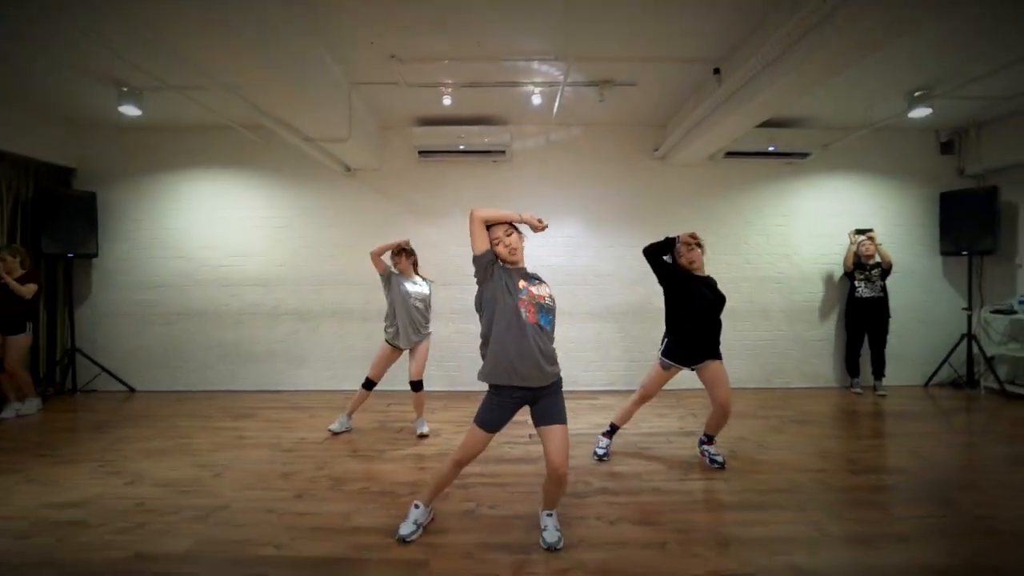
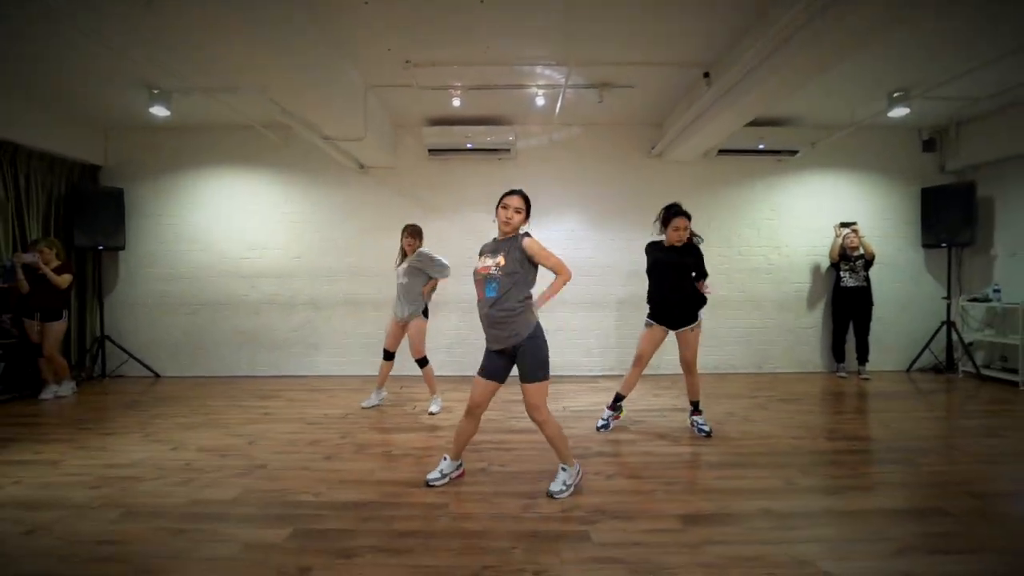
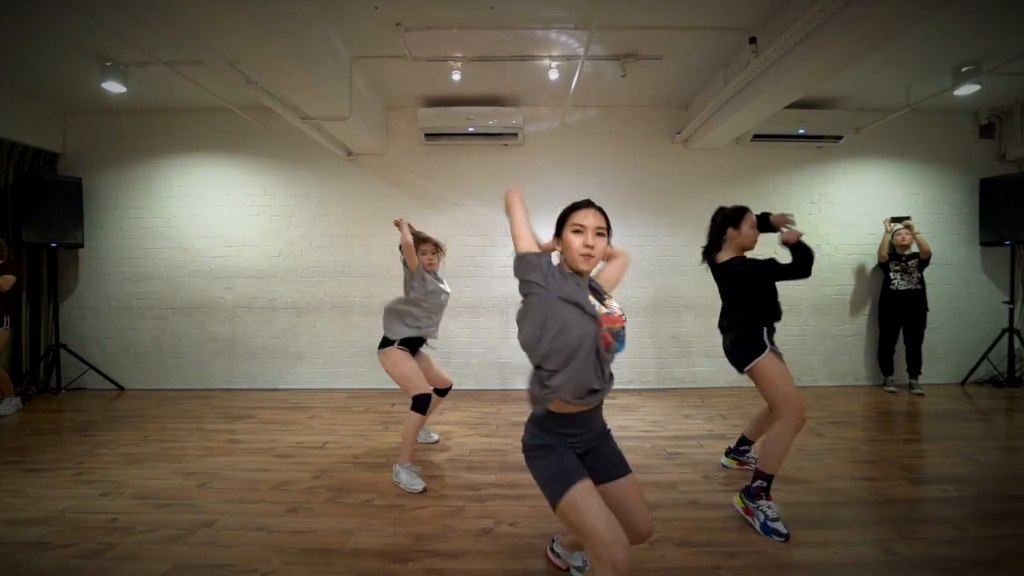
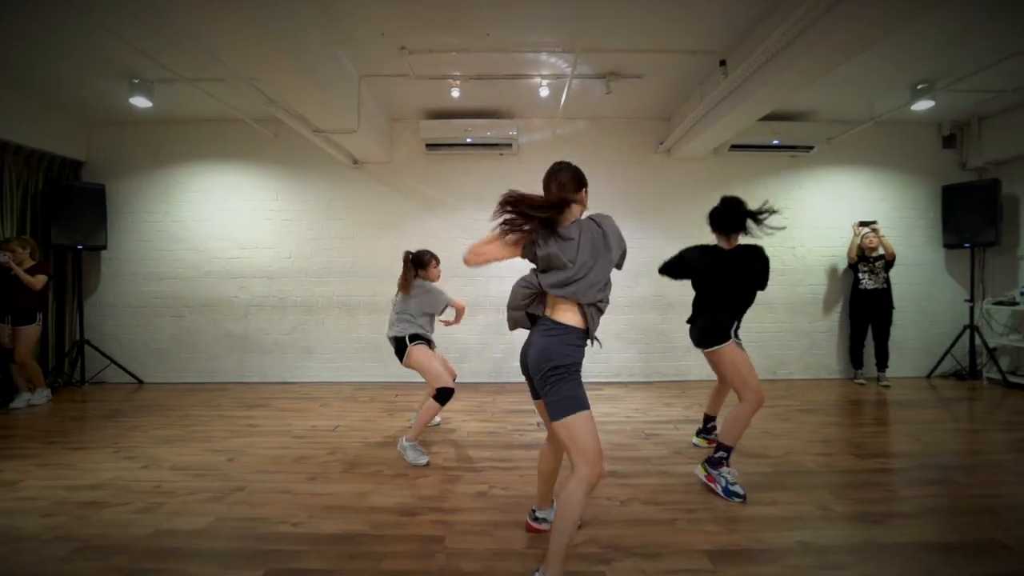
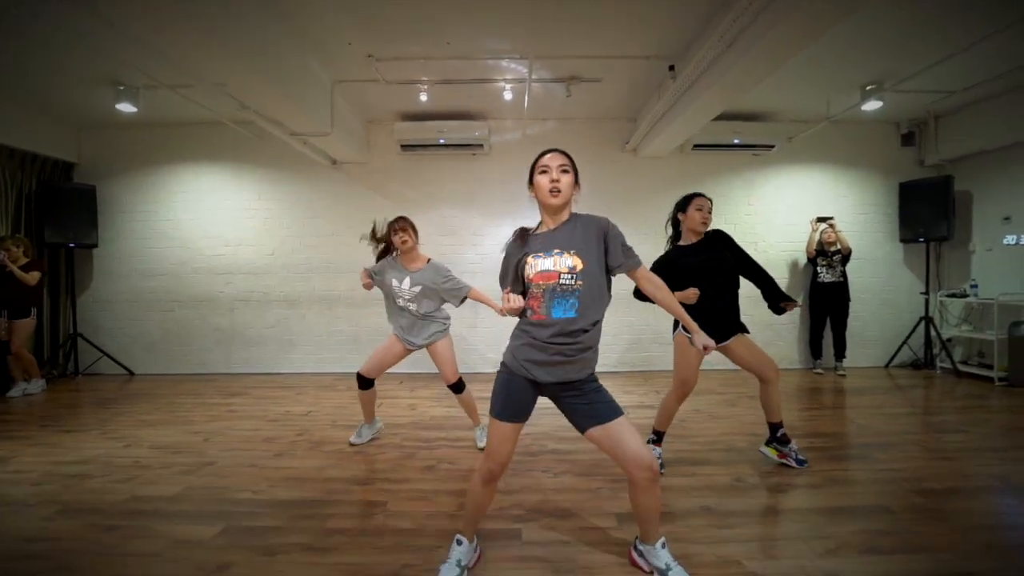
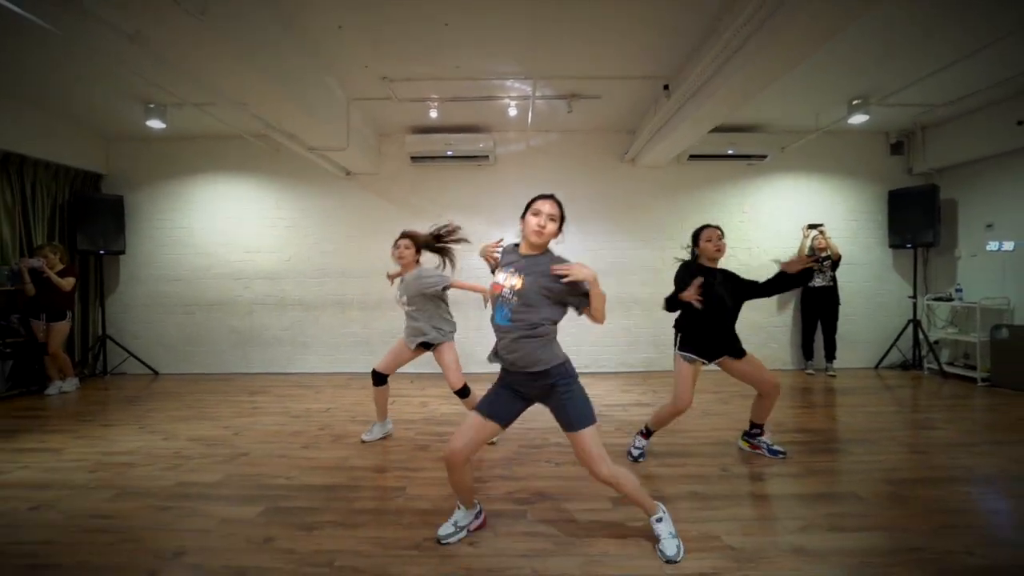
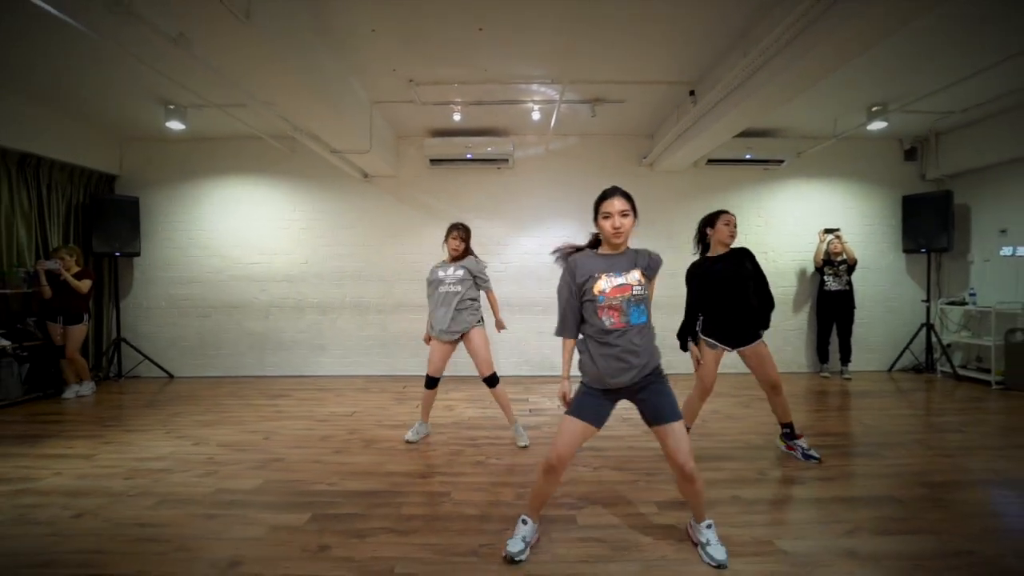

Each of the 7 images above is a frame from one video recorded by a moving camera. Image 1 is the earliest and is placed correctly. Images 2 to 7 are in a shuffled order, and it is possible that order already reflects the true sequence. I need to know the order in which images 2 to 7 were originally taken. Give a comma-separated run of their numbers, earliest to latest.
2, 3, 4, 7, 5, 6
